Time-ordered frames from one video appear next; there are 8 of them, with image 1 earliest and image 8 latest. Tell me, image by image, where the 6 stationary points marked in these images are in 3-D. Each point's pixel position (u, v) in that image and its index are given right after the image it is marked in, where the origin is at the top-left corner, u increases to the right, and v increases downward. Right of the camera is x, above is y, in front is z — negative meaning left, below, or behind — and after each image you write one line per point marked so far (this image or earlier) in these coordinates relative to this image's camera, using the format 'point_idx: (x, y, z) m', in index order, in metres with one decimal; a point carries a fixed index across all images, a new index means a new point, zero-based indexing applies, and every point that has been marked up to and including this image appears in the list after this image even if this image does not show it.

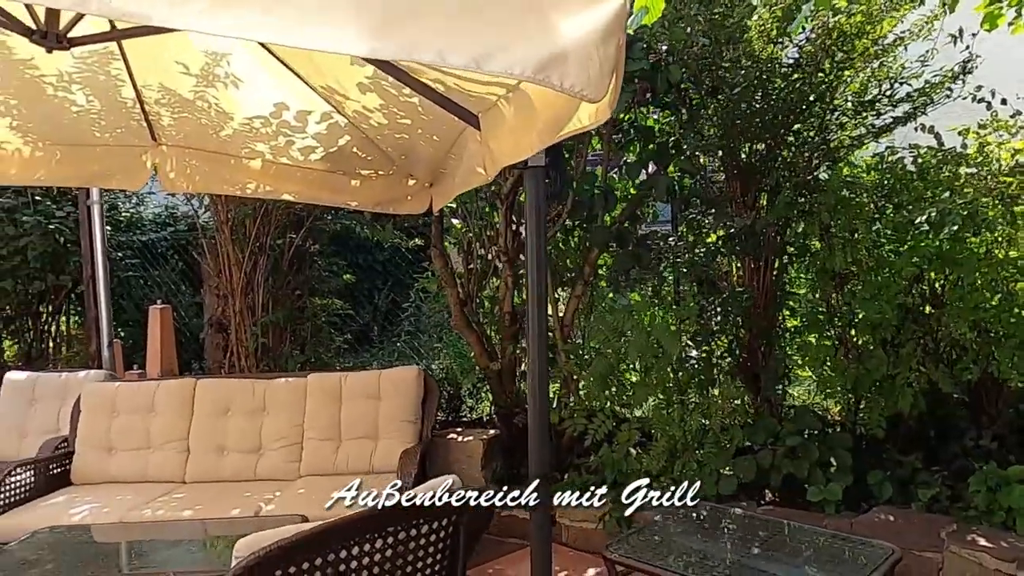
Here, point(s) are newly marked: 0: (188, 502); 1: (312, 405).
0: (-1.4, -1.0, +3.4) m
1: (-1.0, -0.6, +3.8) m
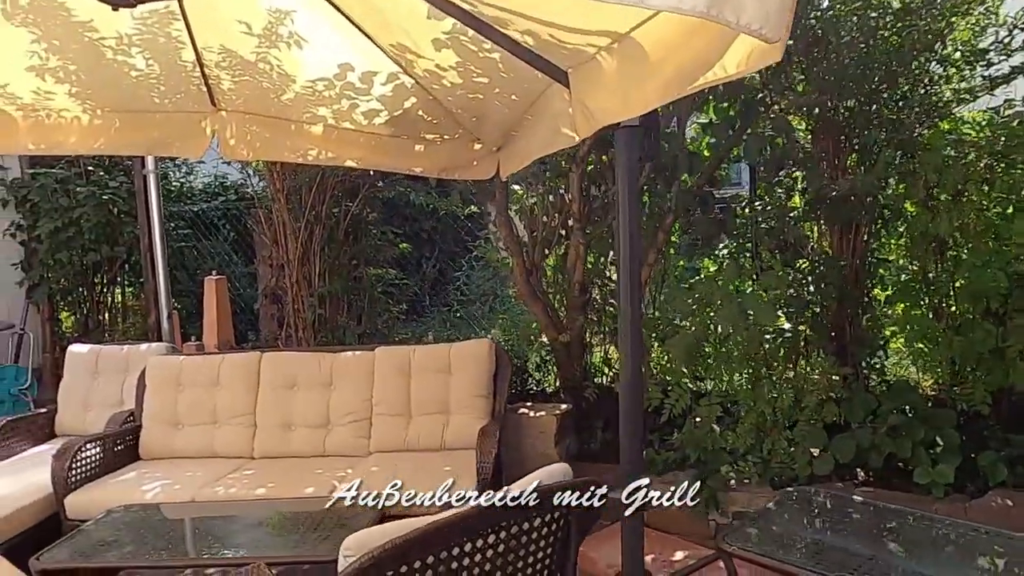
0: (-1.1, -0.8, +3.3) m
1: (-0.7, -0.4, +3.7) m
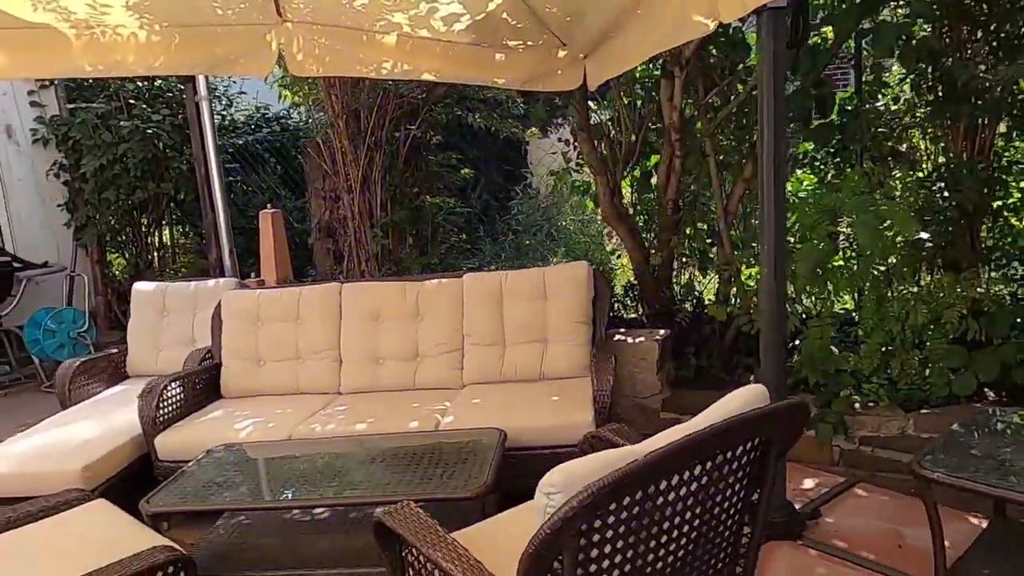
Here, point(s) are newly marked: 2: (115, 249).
0: (-0.6, -0.5, +3.1) m
1: (-0.2, -0.1, +3.5) m
2: (-3.3, +0.3, +6.3) m
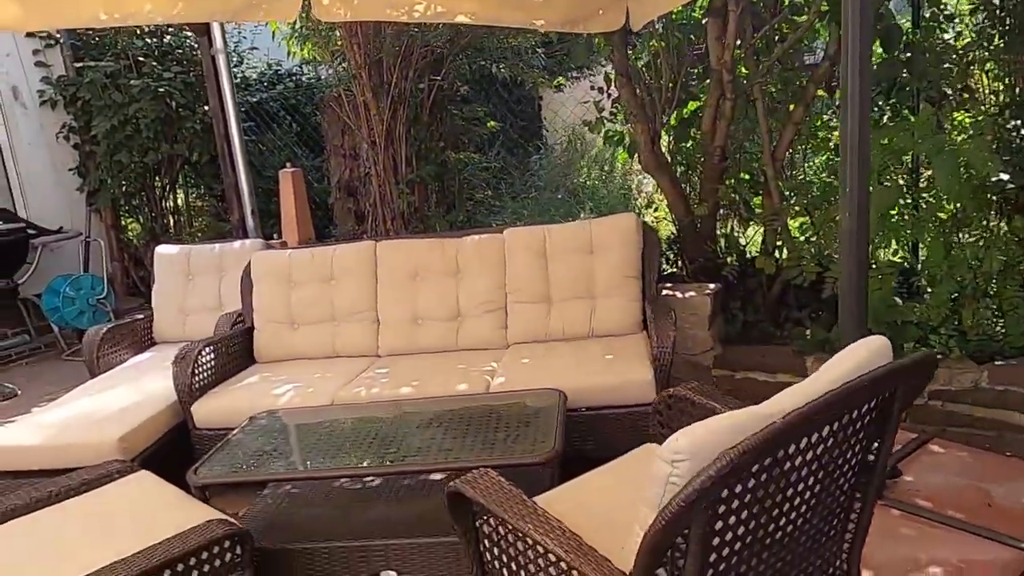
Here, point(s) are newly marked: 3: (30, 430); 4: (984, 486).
0: (-0.4, -0.4, +3.0) m
1: (0.0, +0.1, +3.3) m
2: (-3.1, +0.6, +6.1) m
3: (-1.8, -0.5, +2.9) m
4: (+1.5, -0.6, +2.4) m
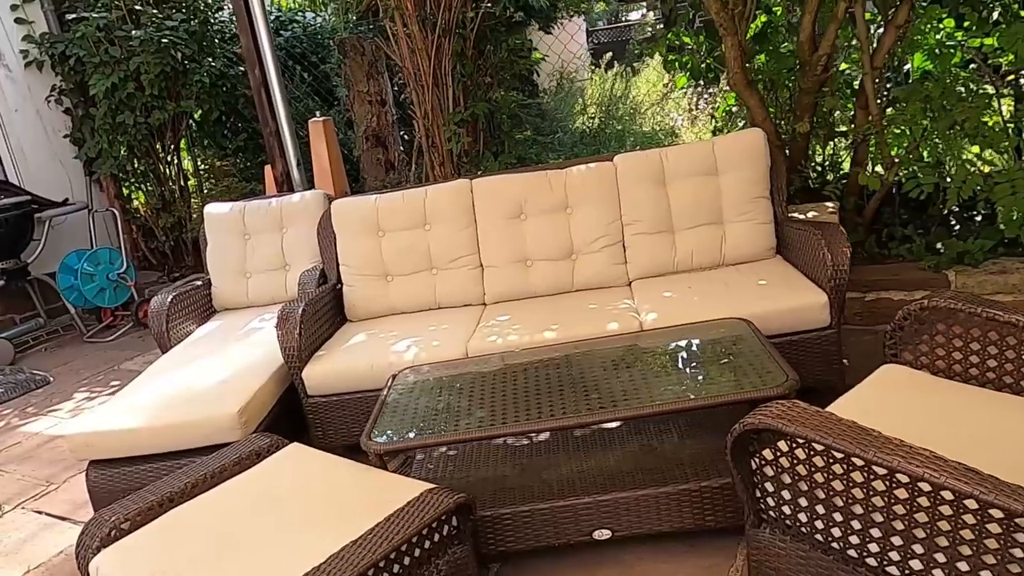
0: (+0.1, -0.1, +2.7) m
1: (+0.5, +0.4, +3.0) m
2: (-2.8, +0.8, +5.6) m
3: (-1.3, -0.4, +2.5) m
4: (+2.1, -0.3, +2.3) m
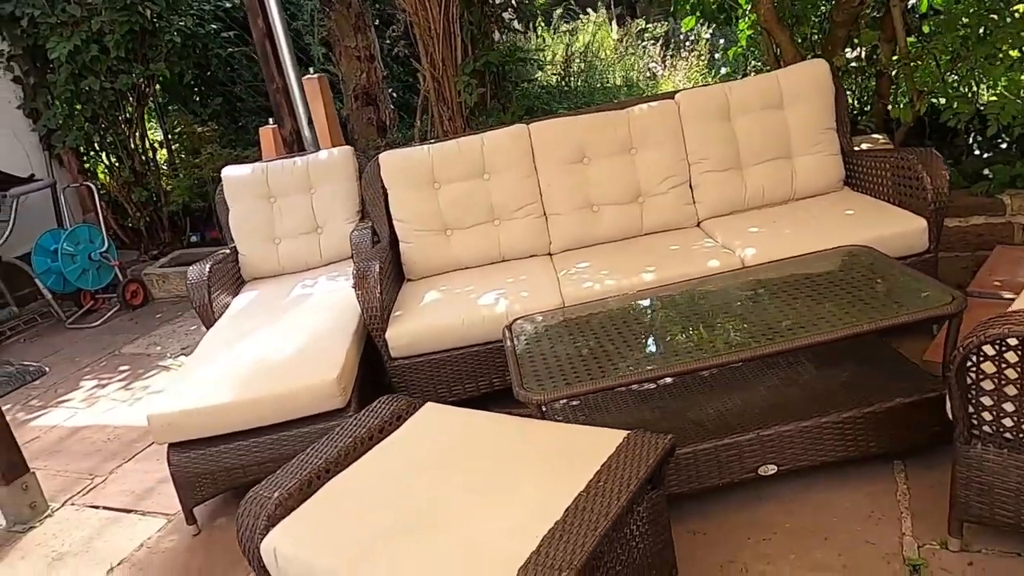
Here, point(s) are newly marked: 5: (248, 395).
0: (+0.4, +0.1, +2.6) m
1: (+0.7, +0.6, +2.9) m
2: (-2.9, +0.9, +5.2) m
3: (-0.9, -0.3, +2.3) m
4: (+2.4, 0.0, +2.4) m
5: (-0.8, -0.3, +2.2) m
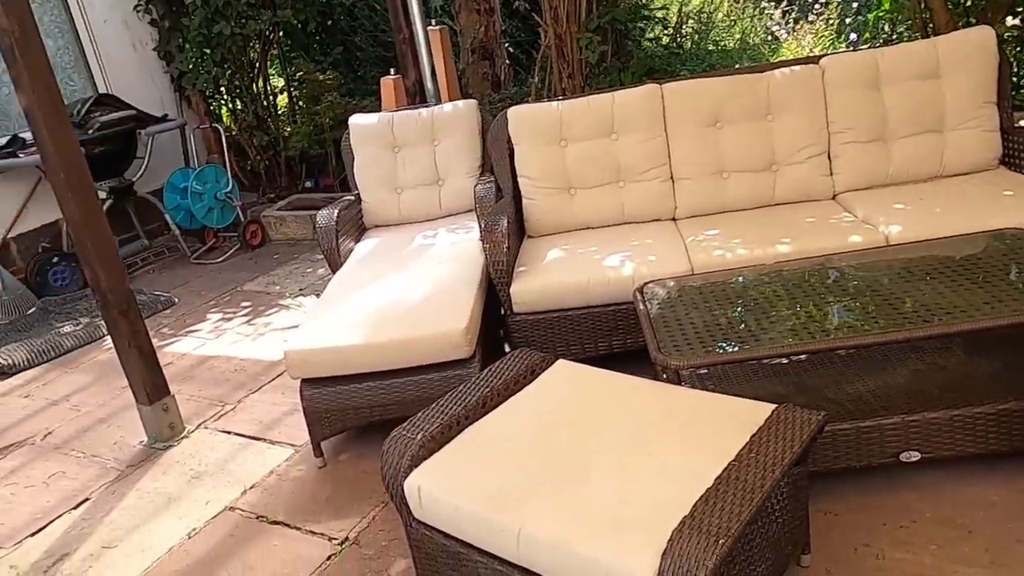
0: (+0.8, +0.2, +2.5) m
1: (+1.2, +0.7, +2.8) m
2: (-2.1, +1.4, +5.4) m
3: (-0.6, -0.1, +2.4) m
4: (+2.8, 0.0, +2.1) m
5: (-0.4, -0.2, +2.3) m
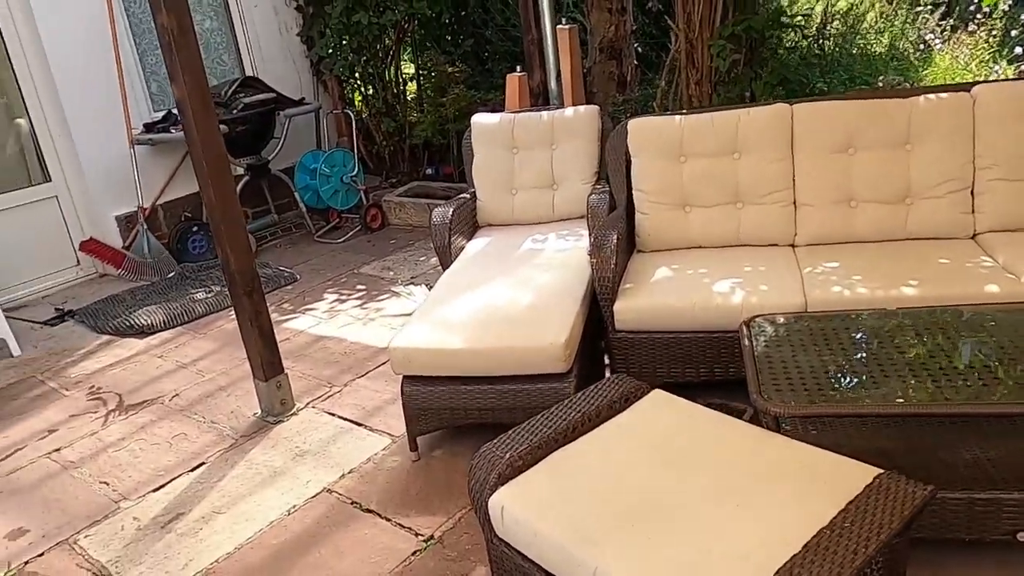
0: (+1.2, 0.0, +2.4) m
1: (+1.6, +0.5, +2.6) m
2: (-1.2, +1.5, +5.6) m
3: (-0.2, -0.1, +2.5) m
4: (+3.0, -0.4, +1.7) m
5: (-0.1, -0.2, +2.4) m
